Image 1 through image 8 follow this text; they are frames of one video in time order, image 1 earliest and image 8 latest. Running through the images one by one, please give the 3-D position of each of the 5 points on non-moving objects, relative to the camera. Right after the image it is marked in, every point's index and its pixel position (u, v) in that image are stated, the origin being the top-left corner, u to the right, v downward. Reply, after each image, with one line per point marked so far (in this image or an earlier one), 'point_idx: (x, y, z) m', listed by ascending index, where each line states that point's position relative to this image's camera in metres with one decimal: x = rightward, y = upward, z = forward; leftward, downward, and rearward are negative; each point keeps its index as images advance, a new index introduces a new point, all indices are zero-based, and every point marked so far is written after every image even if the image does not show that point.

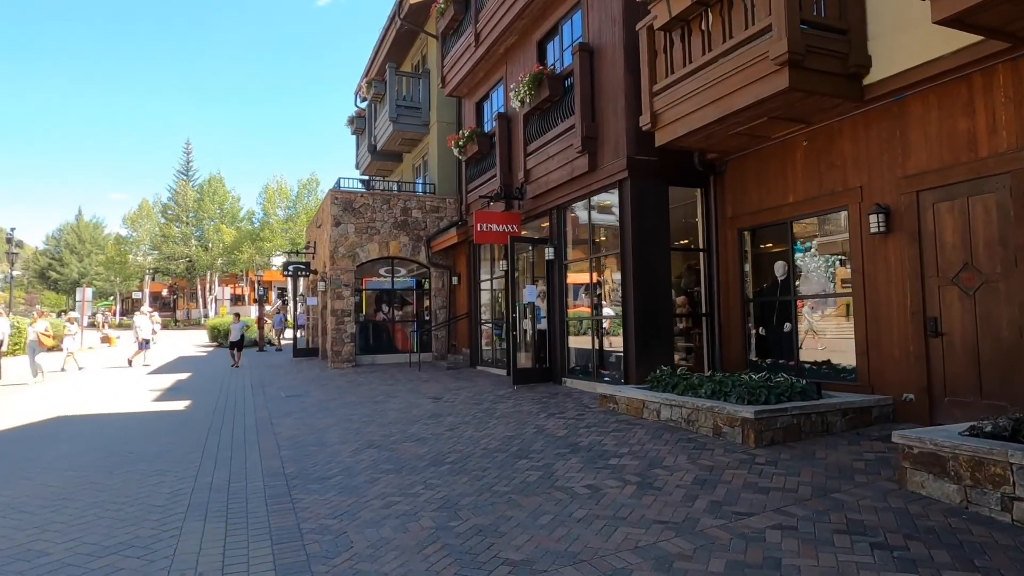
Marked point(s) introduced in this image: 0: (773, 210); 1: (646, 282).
0: (+3.0, +0.9, +7.6) m
1: (+1.7, 0.0, +8.1) m
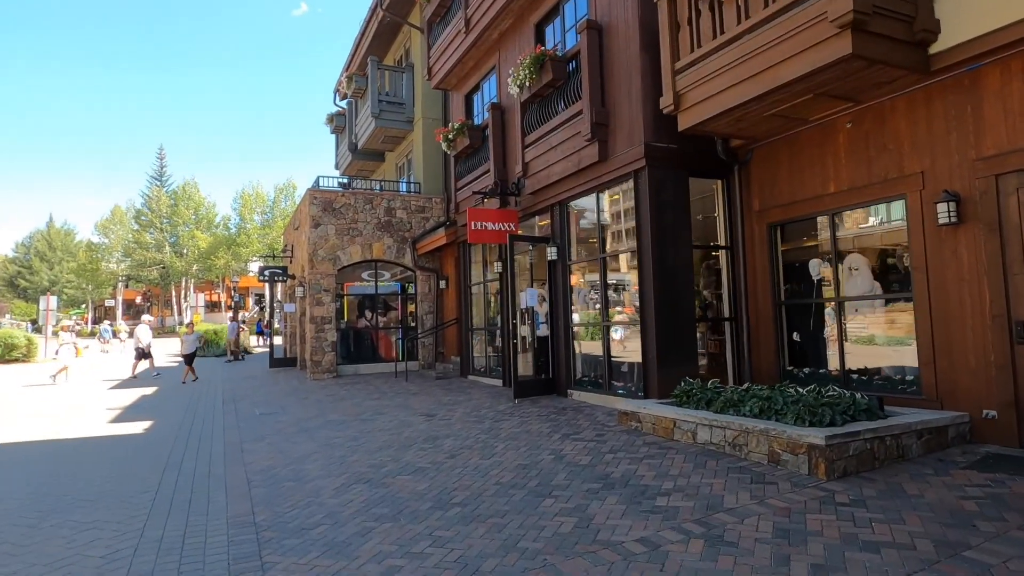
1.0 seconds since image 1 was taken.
0: (+3.1, +0.9, +6.7) m
1: (+1.7, 0.0, +7.2) m
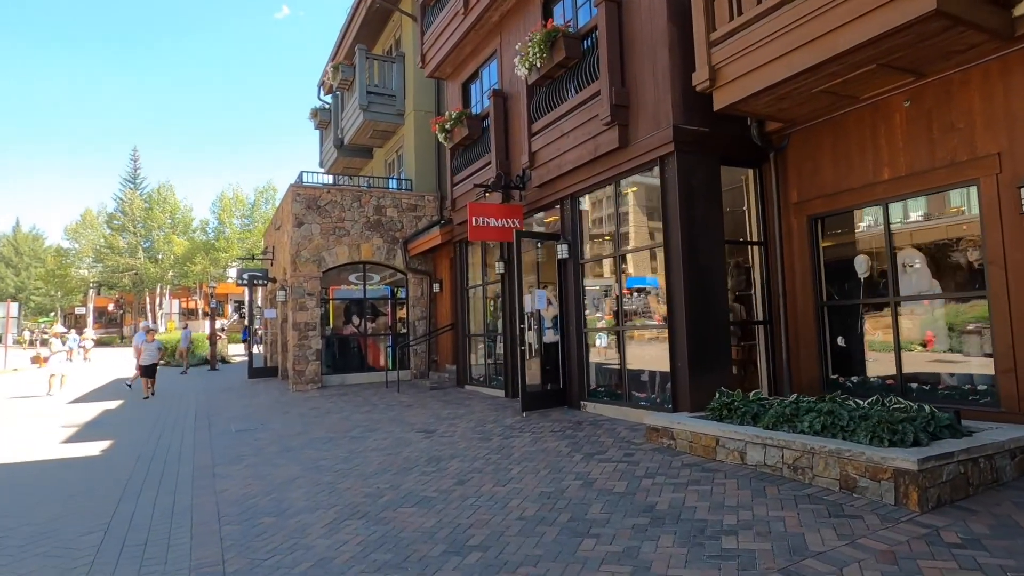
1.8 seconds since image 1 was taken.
0: (+3.2, +0.9, +6.0) m
1: (+1.9, 0.0, +6.4) m
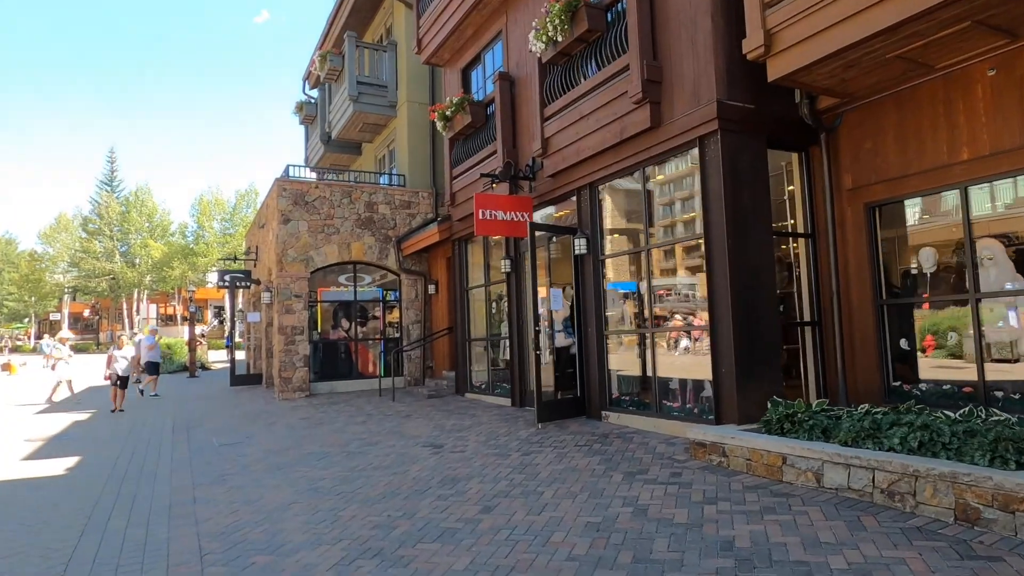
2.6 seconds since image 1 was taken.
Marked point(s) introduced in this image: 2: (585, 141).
0: (+3.4, +0.9, +5.3) m
1: (+2.1, 0.0, +5.7) m
2: (+0.8, +1.7, +7.4) m
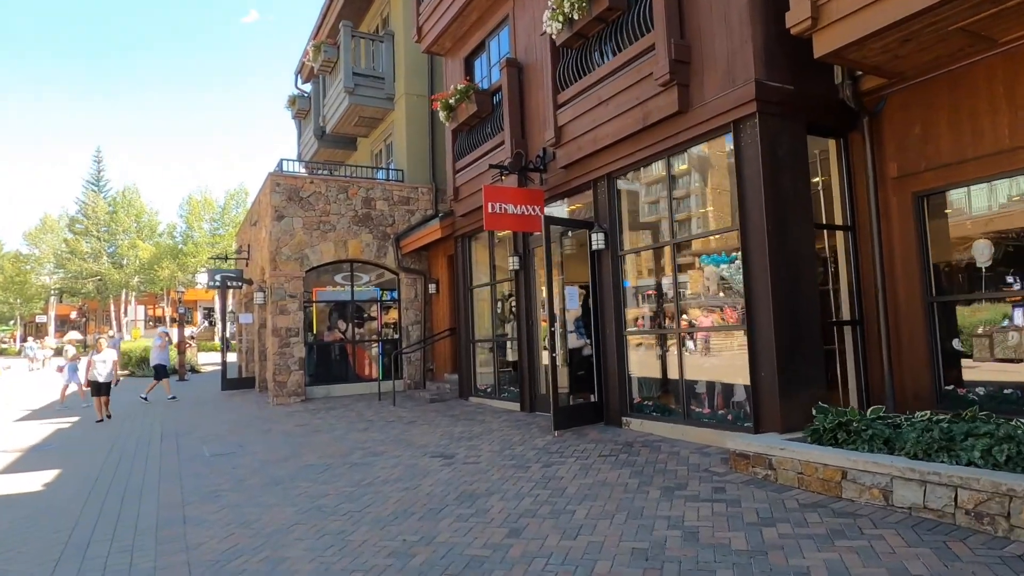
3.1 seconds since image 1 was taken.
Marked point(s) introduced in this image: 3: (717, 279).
0: (+3.6, +1.0, +4.9) m
1: (+2.2, +0.1, +5.3) m
2: (+1.0, +1.7, +6.9) m
3: (+1.9, +0.1, +5.9) m
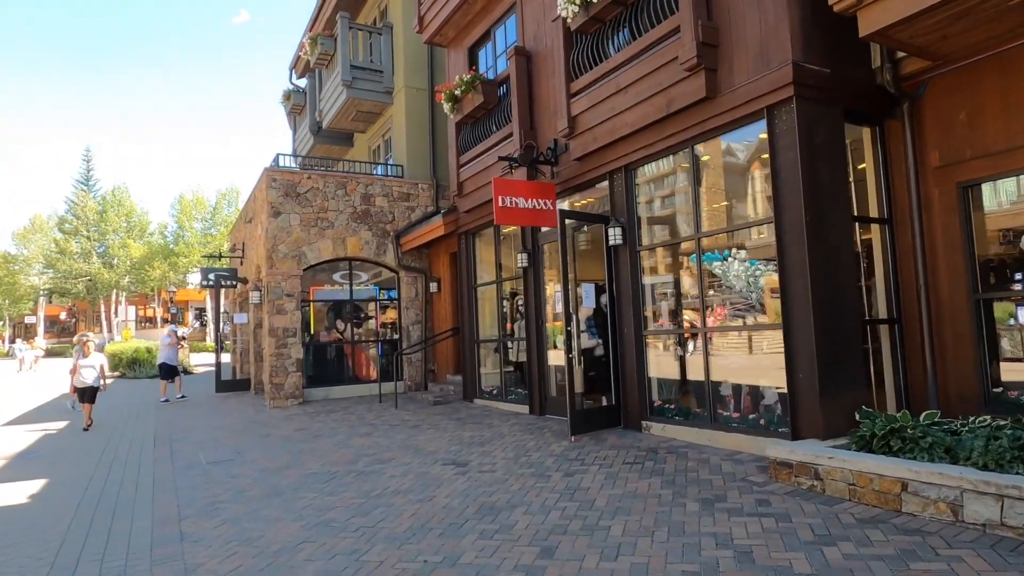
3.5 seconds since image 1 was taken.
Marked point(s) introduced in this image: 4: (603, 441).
0: (+3.8, +1.0, +4.6) m
1: (+2.4, +0.1, +4.9) m
2: (+1.1, +1.7, +6.6) m
3: (+2.0, +0.1, +5.6) m
4: (+0.9, -1.5, +6.3) m
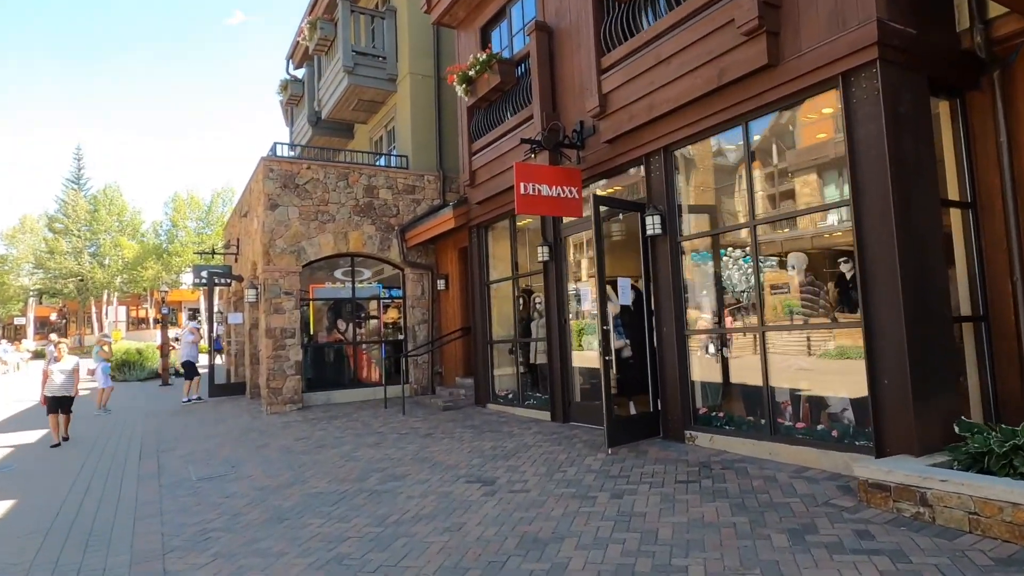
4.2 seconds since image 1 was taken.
0: (+4.0, +1.1, +3.9) m
1: (+2.6, +0.2, +4.3) m
2: (+1.4, +1.8, +5.9) m
3: (+2.3, +0.2, +4.9) m
4: (+1.1, -1.4, +5.6) m
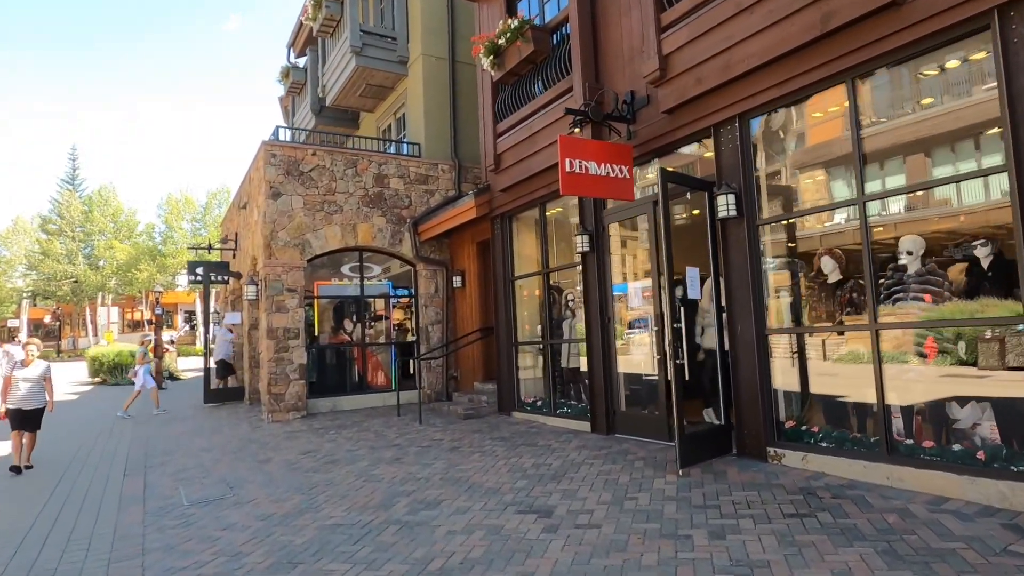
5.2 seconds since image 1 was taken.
0: (+4.4, +1.1, +3.1) m
1: (+3.1, +0.2, +3.4) m
2: (+1.8, +1.8, +5.0) m
3: (+2.7, +0.2, +4.0) m
4: (+1.5, -1.4, +4.7) m
